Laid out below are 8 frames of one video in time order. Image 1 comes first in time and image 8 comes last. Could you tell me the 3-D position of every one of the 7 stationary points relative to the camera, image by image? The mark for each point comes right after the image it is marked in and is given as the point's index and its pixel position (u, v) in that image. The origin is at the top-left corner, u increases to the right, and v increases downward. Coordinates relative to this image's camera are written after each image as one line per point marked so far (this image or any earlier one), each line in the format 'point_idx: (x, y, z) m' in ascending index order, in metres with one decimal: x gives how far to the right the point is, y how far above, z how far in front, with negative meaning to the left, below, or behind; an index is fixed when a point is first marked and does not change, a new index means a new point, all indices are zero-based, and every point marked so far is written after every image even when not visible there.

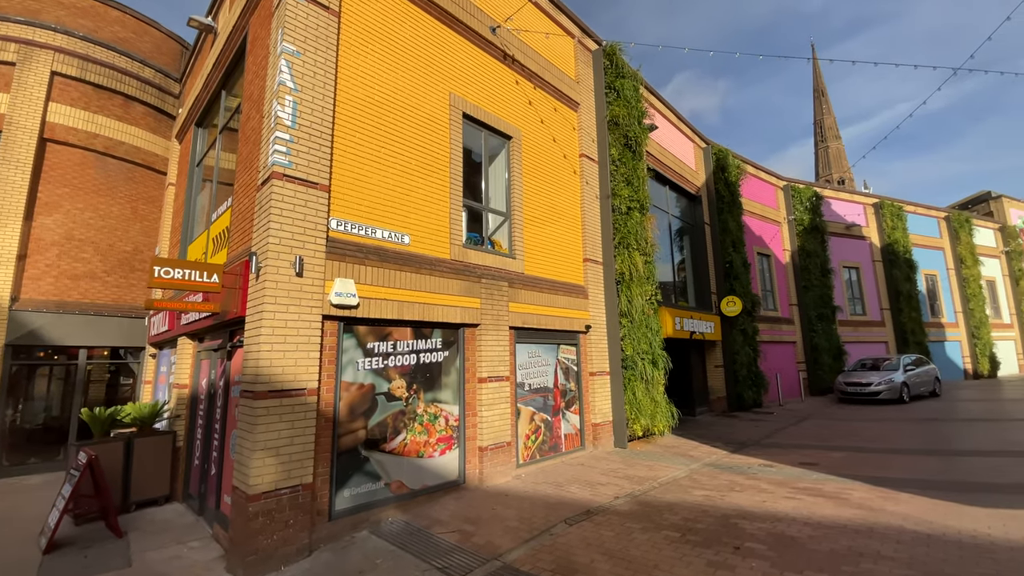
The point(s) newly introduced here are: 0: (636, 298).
0: (+2.9, -0.2, +10.2) m
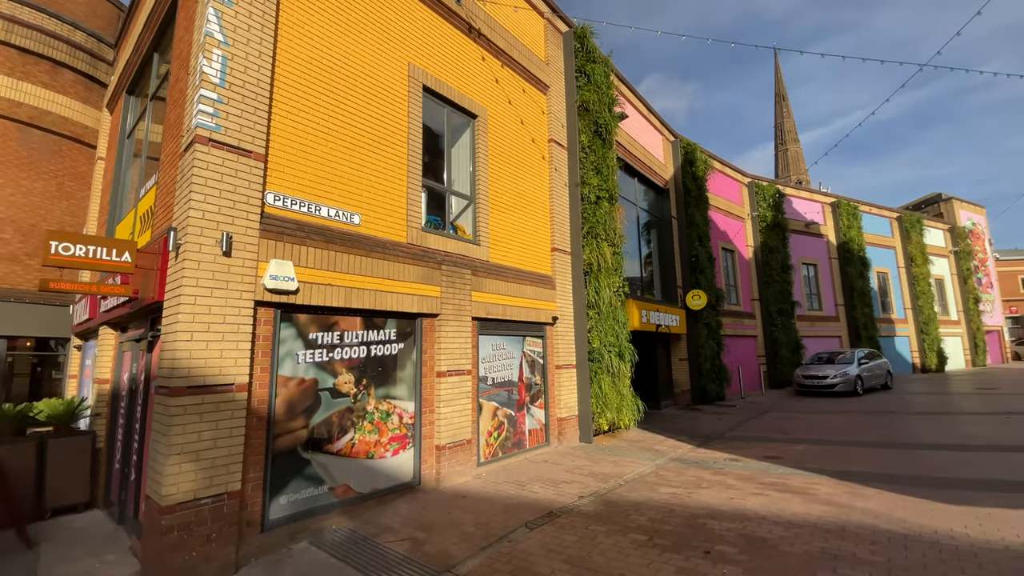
0: (+2.1, 0.0, +10.0) m
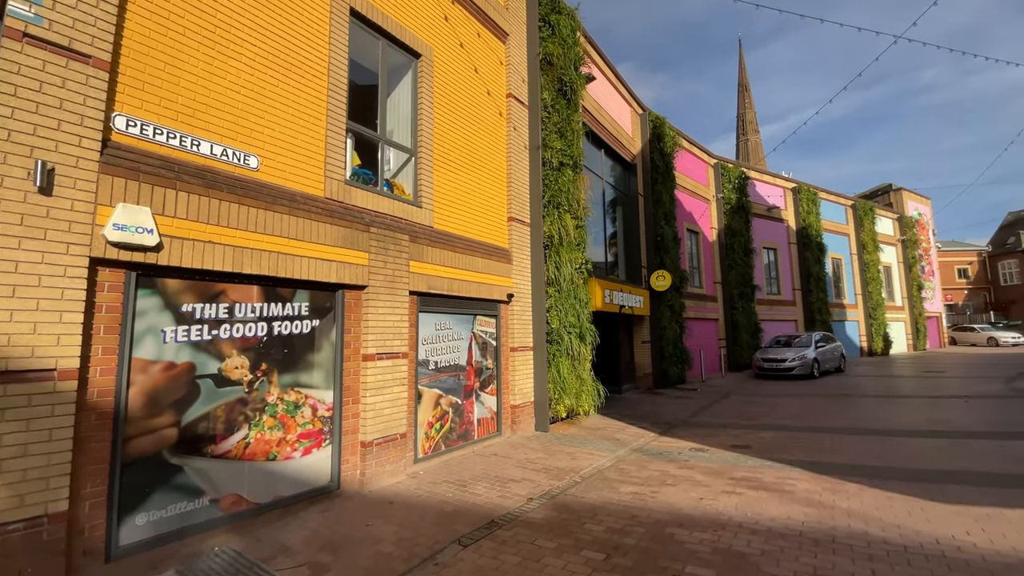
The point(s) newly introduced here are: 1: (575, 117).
0: (+1.1, +0.5, +9.1) m
1: (+1.4, +4.0, +10.0) m
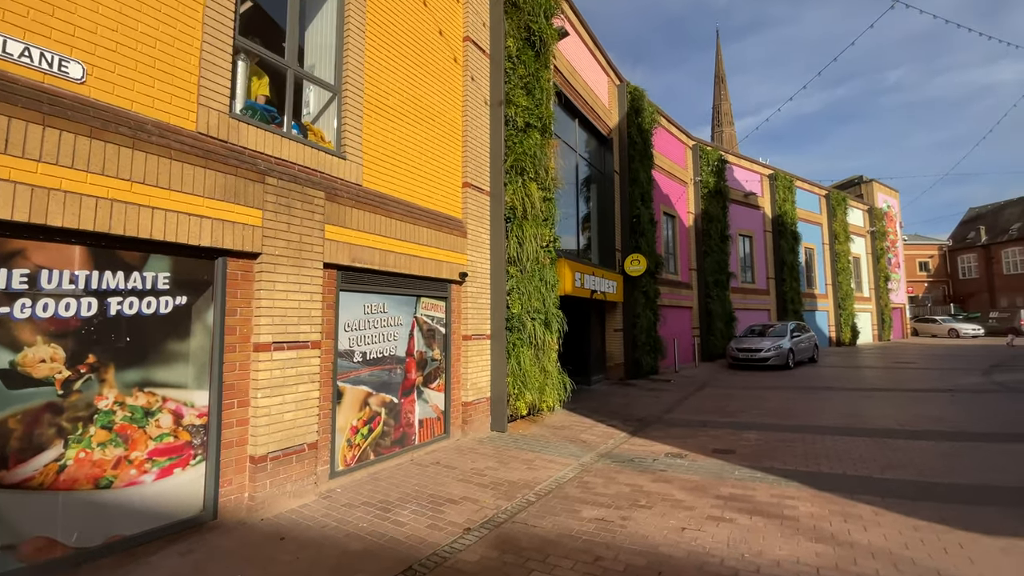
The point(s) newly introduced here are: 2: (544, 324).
0: (+0.3, +0.9, +7.9) m
1: (+0.6, +4.4, +8.8) m
2: (+0.6, -0.7, +8.2) m
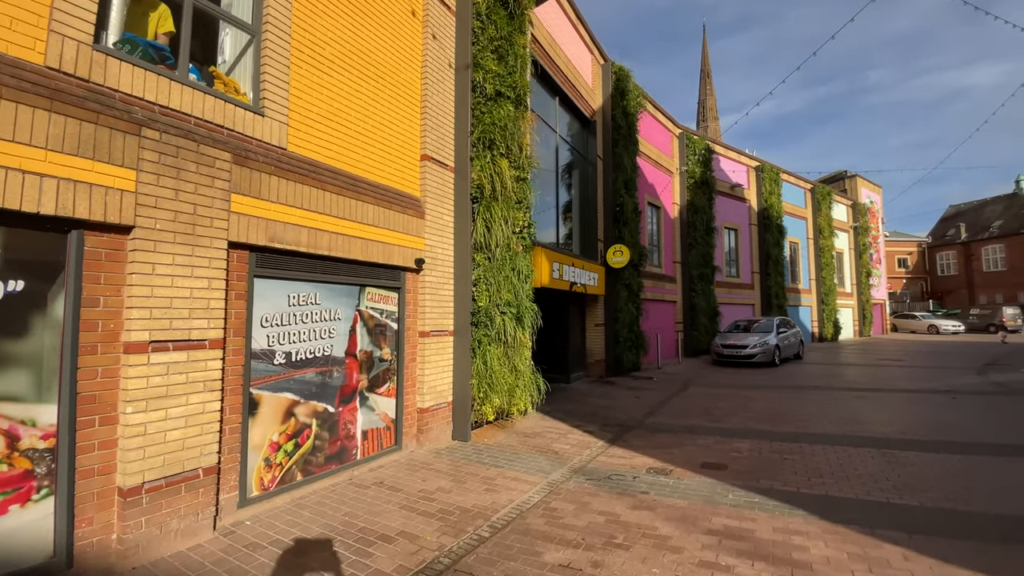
0: (-0.2, +1.0, +7.0) m
1: (+0.1, +4.5, +7.8) m
2: (+0.1, -0.5, +7.4) m
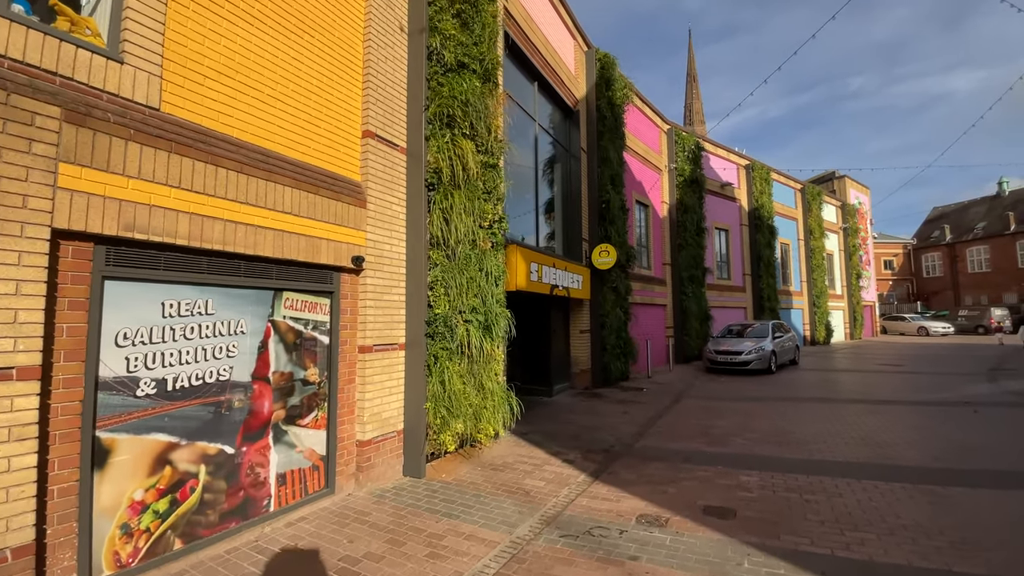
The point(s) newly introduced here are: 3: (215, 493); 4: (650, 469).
0: (-0.7, +1.0, +5.9) m
1: (-0.4, +4.5, +6.8) m
2: (-0.4, -0.6, +6.3) m
3: (-2.6, -1.8, +3.7) m
4: (+1.7, -2.3, +5.5) m
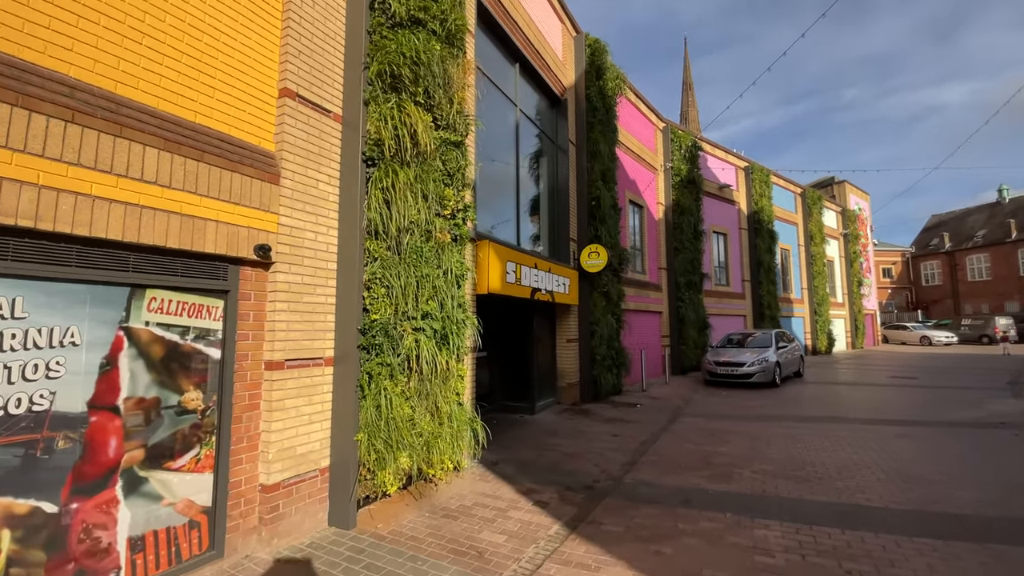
0: (-1.1, +1.0, +4.8) m
1: (-0.8, +4.4, +5.8) m
2: (-0.9, -0.6, +5.2) m
3: (-3.0, -1.7, +2.6) m
4: (+1.3, -2.3, +4.4) m
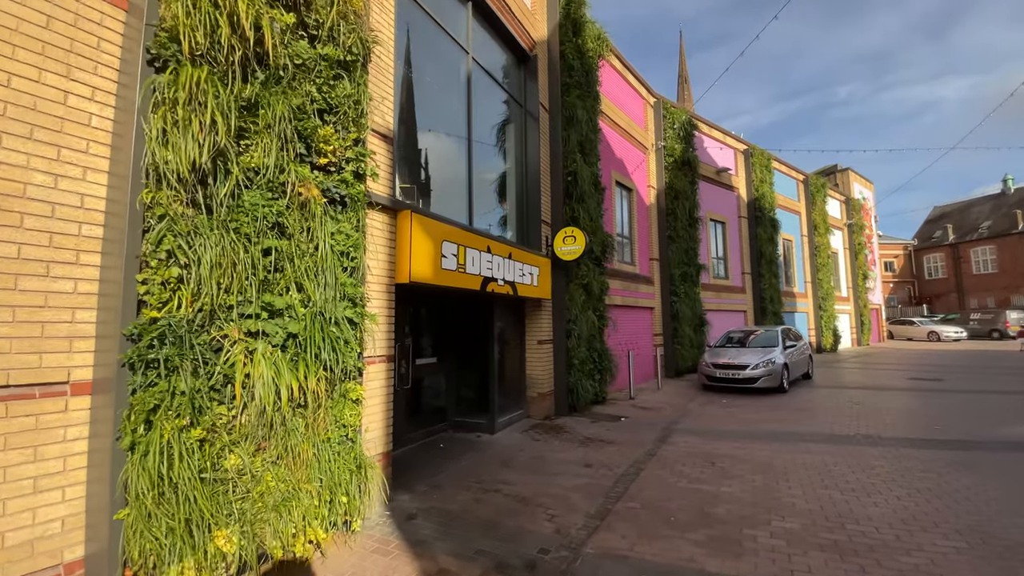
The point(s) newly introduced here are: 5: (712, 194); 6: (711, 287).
0: (-1.9, +1.1, +3.2) m
1: (-1.6, +4.6, +4.1) m
2: (-1.6, -0.5, +3.5) m
3: (-3.7, -1.6, +0.9) m
4: (+0.5, -2.2, +2.7) m
5: (+8.3, +3.9, +18.1) m
6: (+7.8, 0.0, +17.0) m
